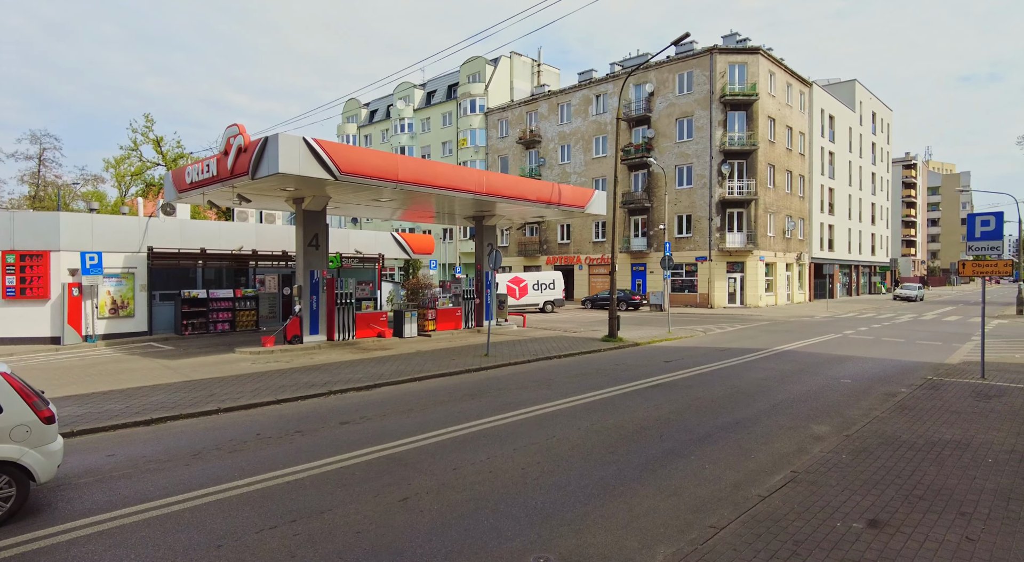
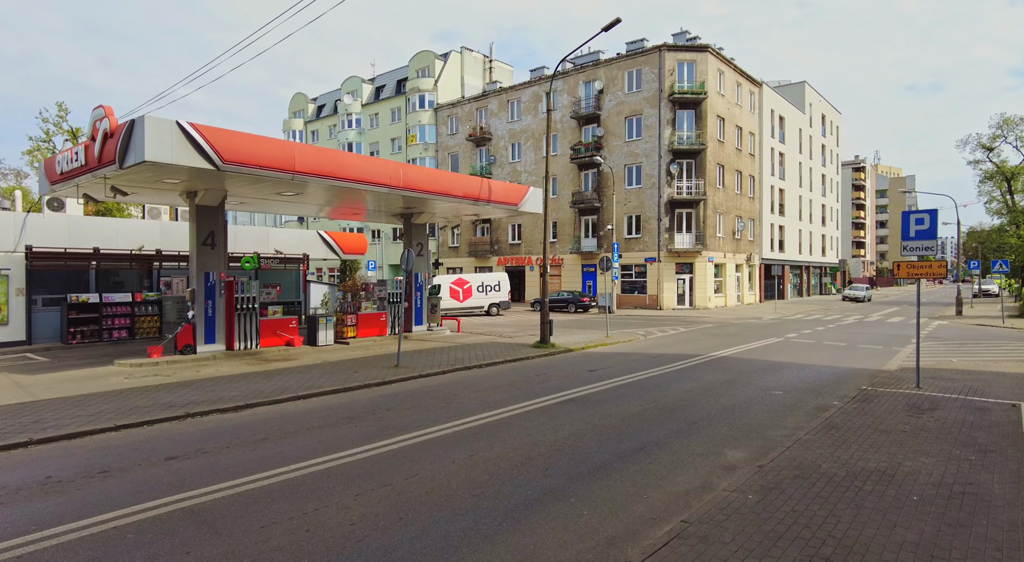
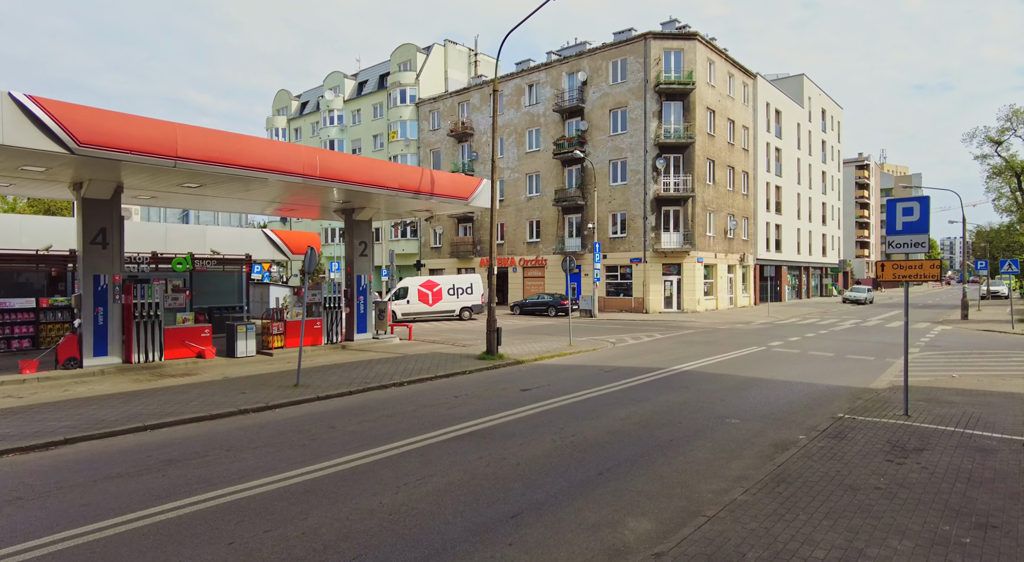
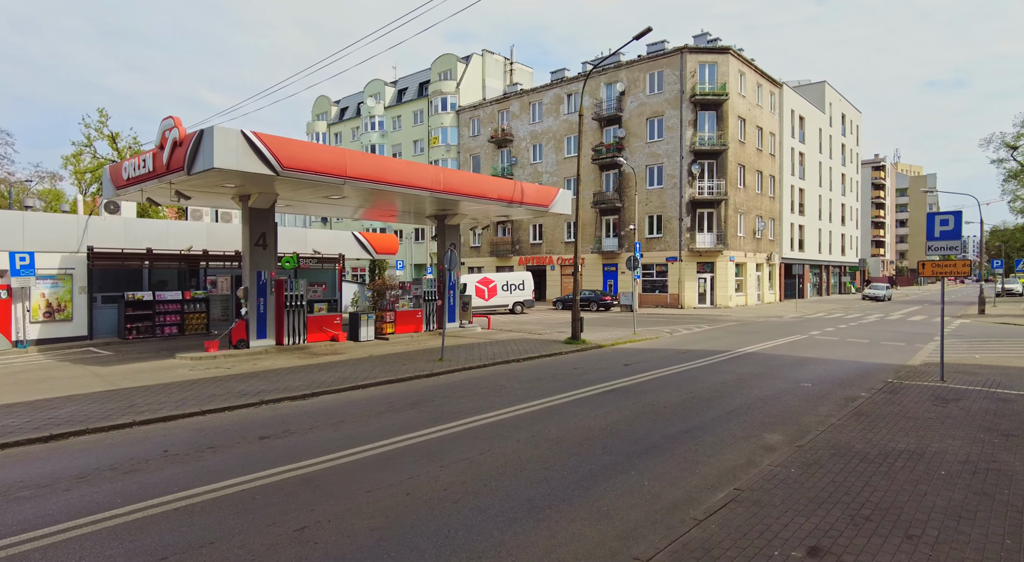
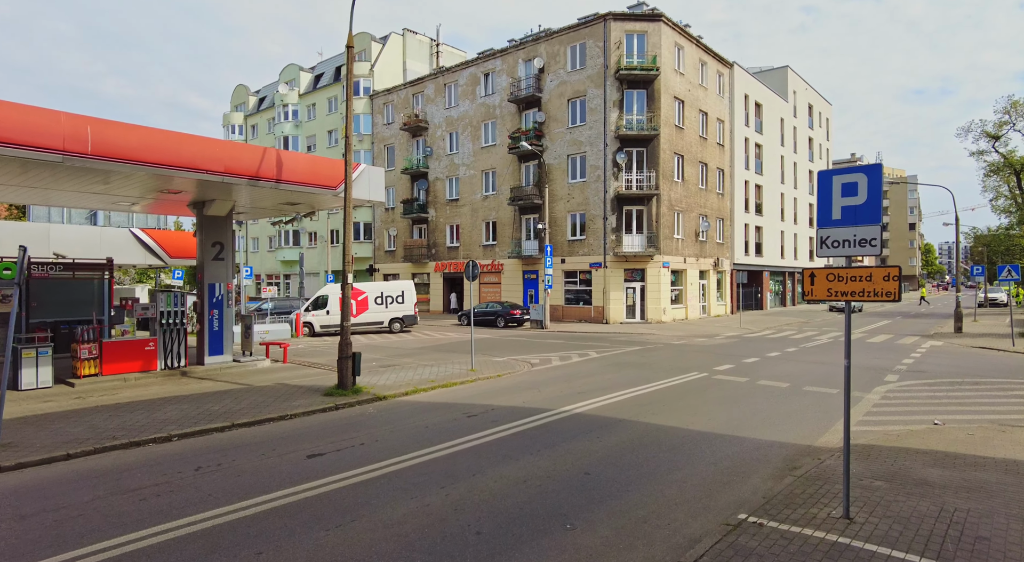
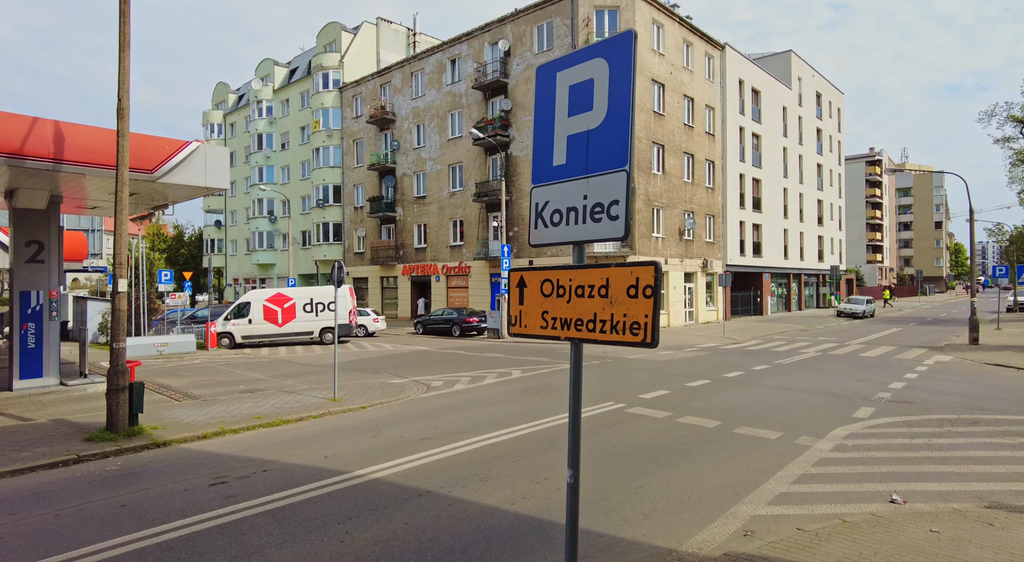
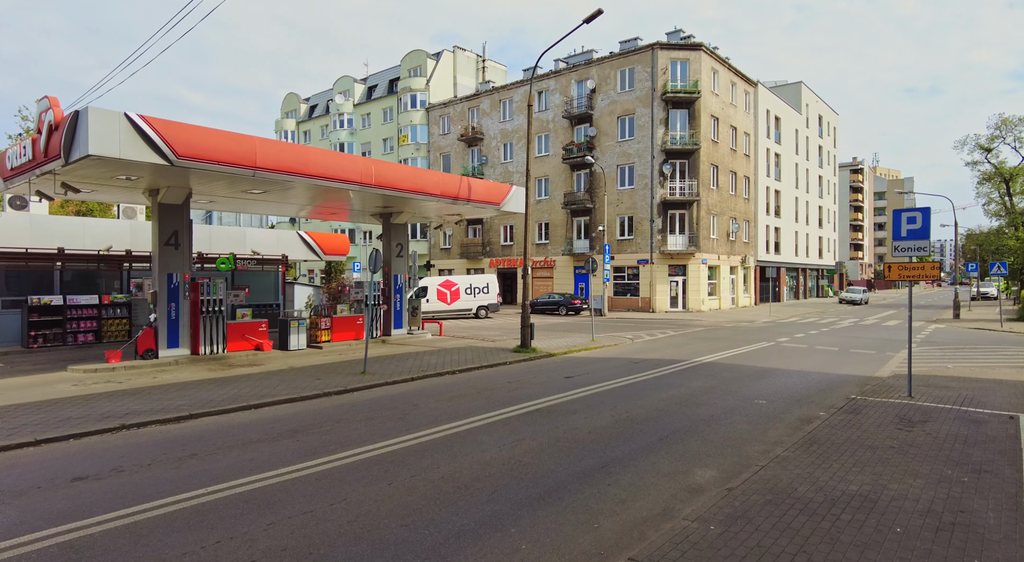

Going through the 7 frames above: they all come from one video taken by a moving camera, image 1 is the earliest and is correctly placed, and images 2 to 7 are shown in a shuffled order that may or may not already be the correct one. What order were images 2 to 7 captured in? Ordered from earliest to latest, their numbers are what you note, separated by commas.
4, 2, 7, 3, 5, 6
